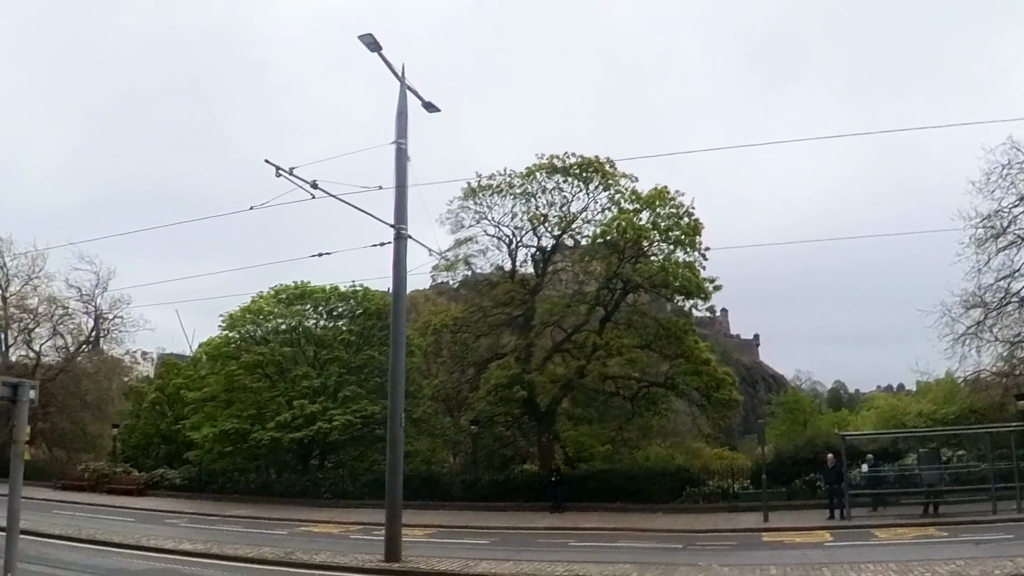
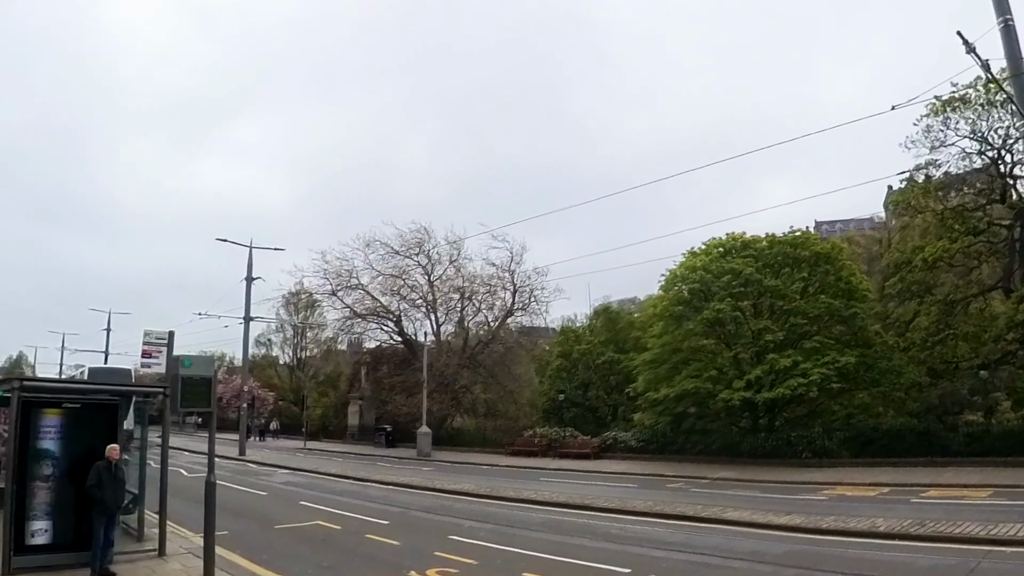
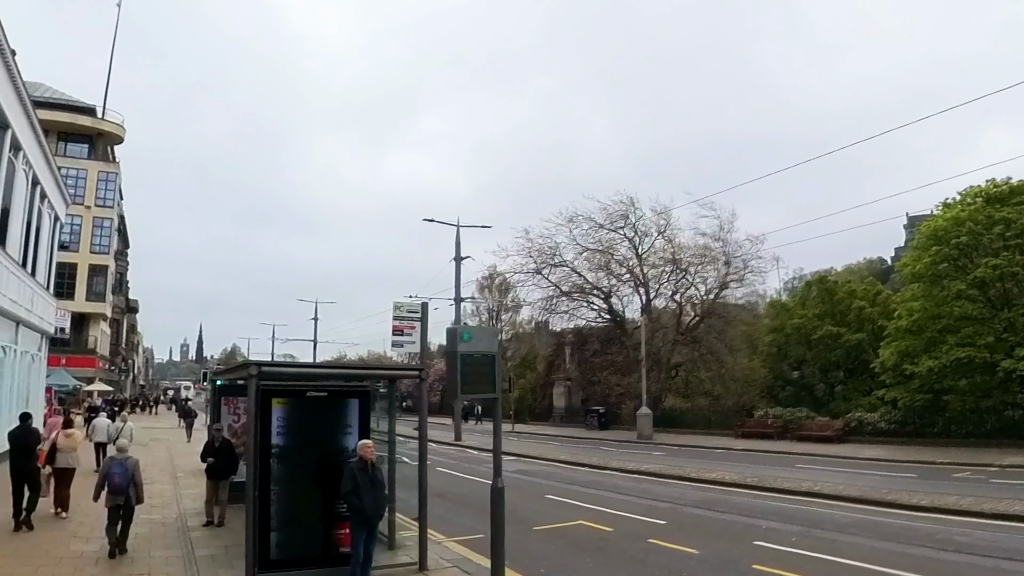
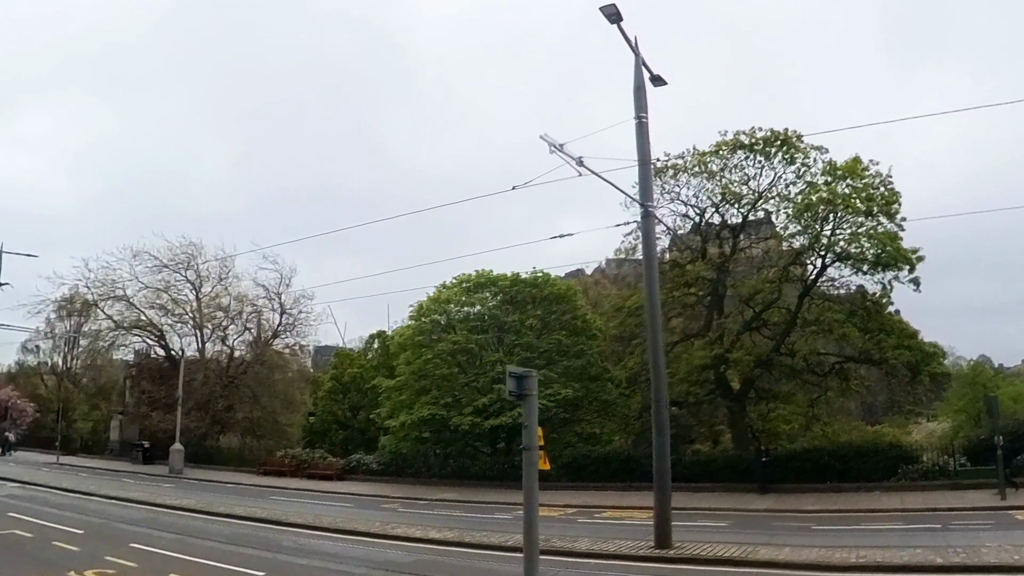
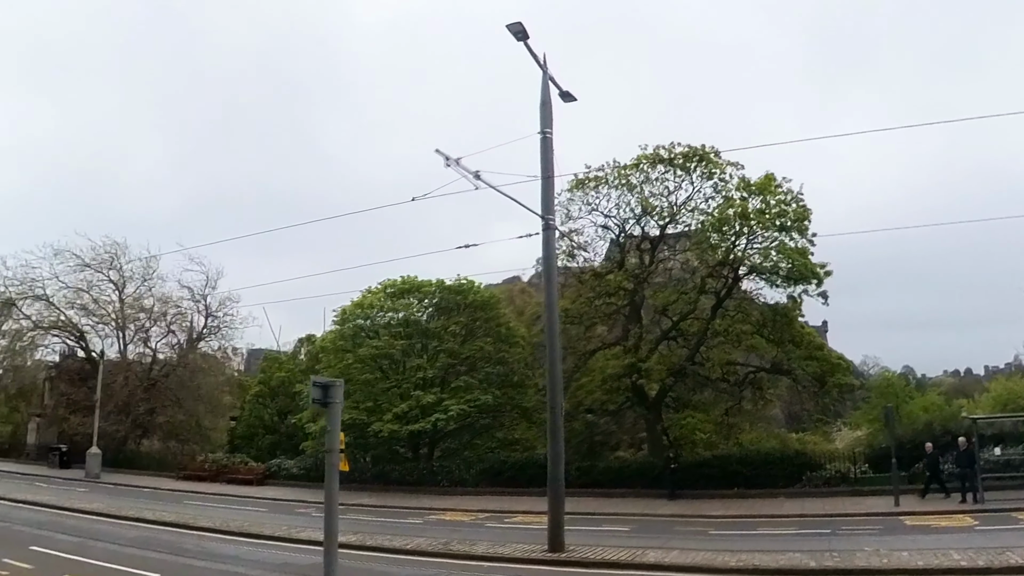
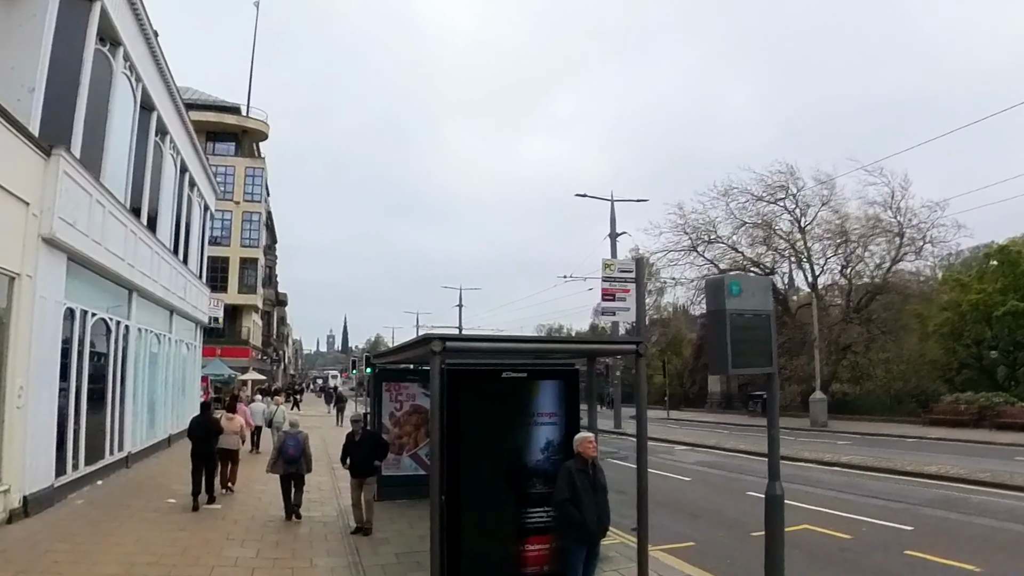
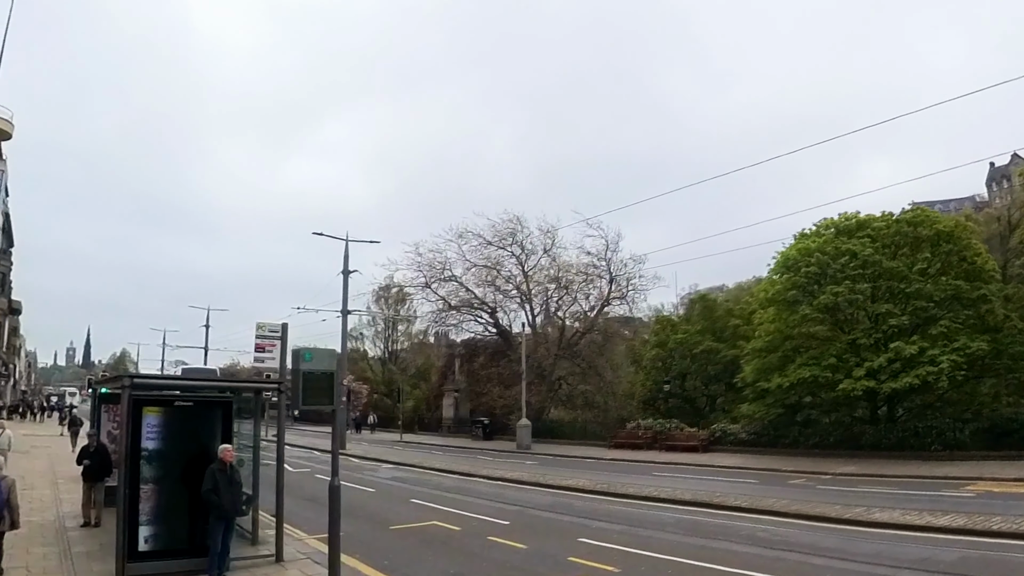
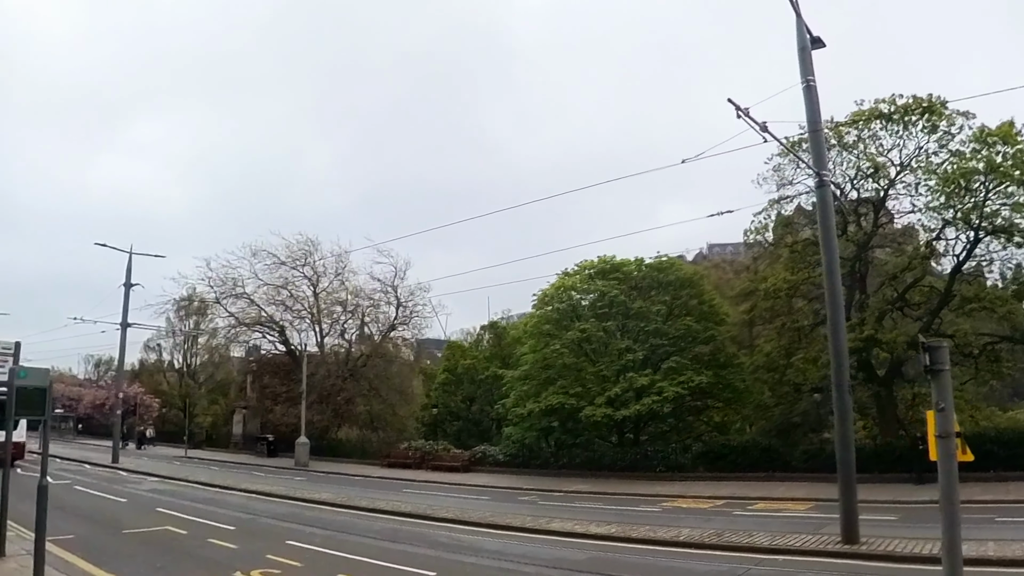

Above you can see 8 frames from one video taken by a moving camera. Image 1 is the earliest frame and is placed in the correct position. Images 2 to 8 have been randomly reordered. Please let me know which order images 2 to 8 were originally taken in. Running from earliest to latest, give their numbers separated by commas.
5, 4, 8, 2, 7, 3, 6
